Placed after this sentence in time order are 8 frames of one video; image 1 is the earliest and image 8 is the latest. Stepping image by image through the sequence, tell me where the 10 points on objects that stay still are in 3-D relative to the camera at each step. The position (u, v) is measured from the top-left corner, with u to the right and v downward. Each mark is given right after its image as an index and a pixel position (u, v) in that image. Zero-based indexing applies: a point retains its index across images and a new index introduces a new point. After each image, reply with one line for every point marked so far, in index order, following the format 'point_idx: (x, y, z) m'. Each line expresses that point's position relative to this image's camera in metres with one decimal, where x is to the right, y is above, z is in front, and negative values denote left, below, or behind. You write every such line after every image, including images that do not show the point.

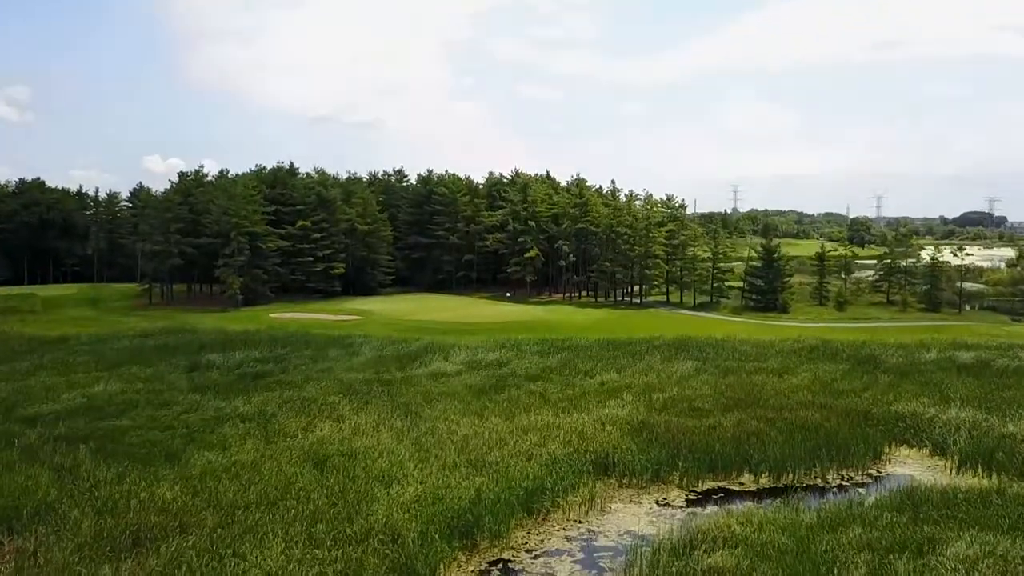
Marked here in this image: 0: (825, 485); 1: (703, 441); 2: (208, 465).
0: (+6.6, -4.1, +18.0) m
1: (+4.4, -3.5, +19.7) m
2: (-6.1, -3.6, +17.1) m
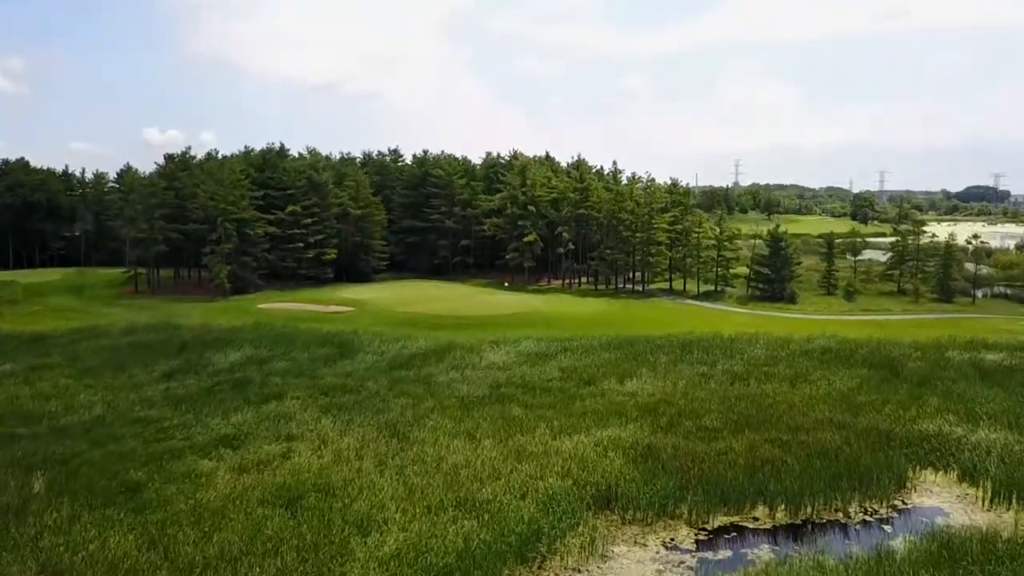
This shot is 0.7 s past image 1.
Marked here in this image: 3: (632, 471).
0: (+6.5, -4.5, +16.4) m
1: (+4.3, -3.8, +18.1) m
2: (-6.2, -4.0, +15.5) m
3: (+2.5, -3.8, +17.9) m
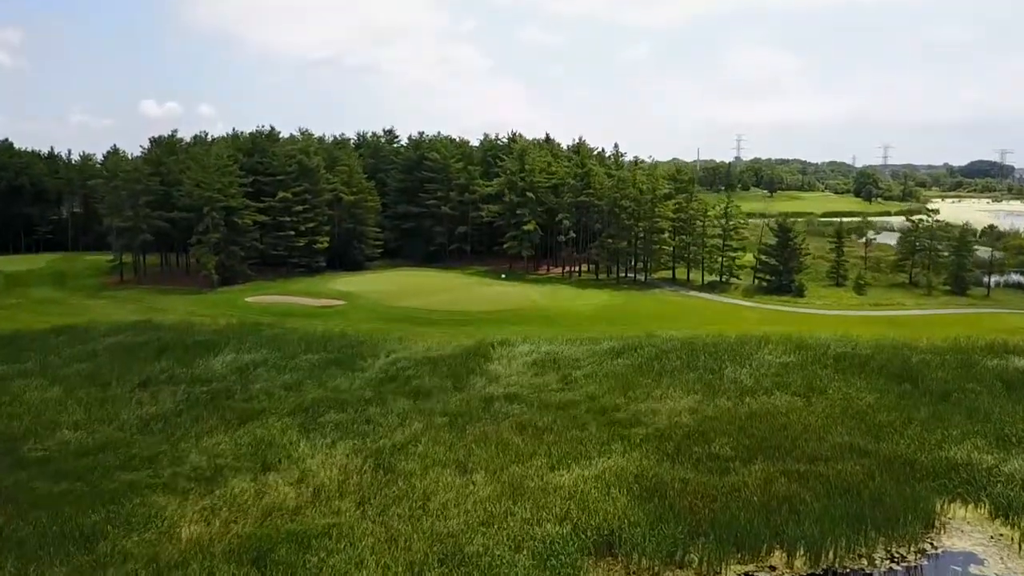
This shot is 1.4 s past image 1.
0: (+6.3, -5.0, +14.9) m
1: (+4.1, -4.3, +16.6) m
2: (-6.3, -4.5, +14.0) m
3: (+2.4, -4.3, +16.4) m
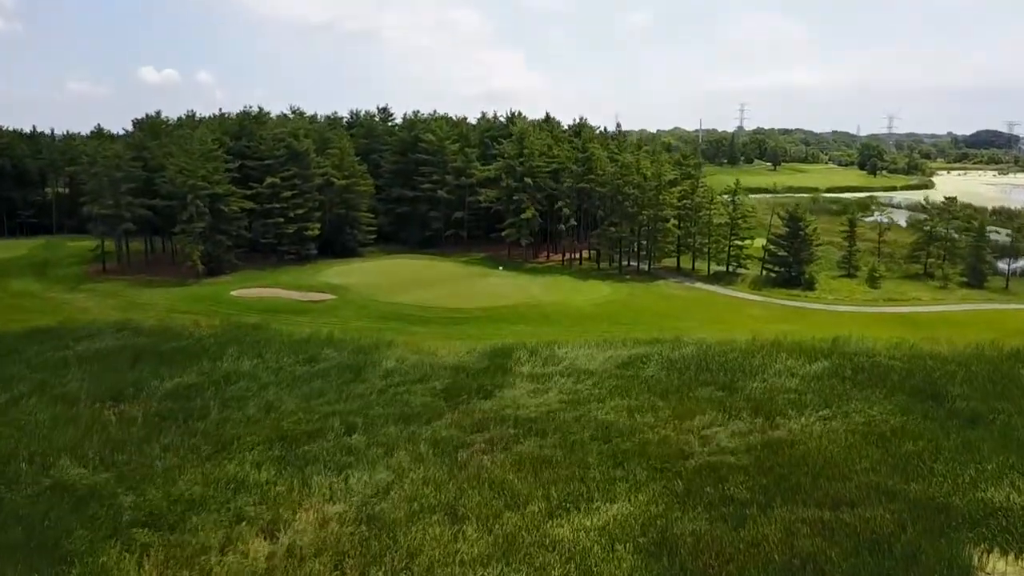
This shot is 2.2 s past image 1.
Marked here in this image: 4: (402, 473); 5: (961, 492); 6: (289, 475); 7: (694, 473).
0: (+6.2, -5.7, +13.3) m
1: (+4.0, -4.9, +14.9) m
2: (-6.4, -5.2, +12.3) m
3: (+2.3, -4.9, +14.7) m
4: (-2.4, -4.0, +18.8) m
5: (+9.4, -4.2, +17.9) m
6: (-4.9, -4.1, +18.7) m
7: (+4.0, -4.0, +18.8) m
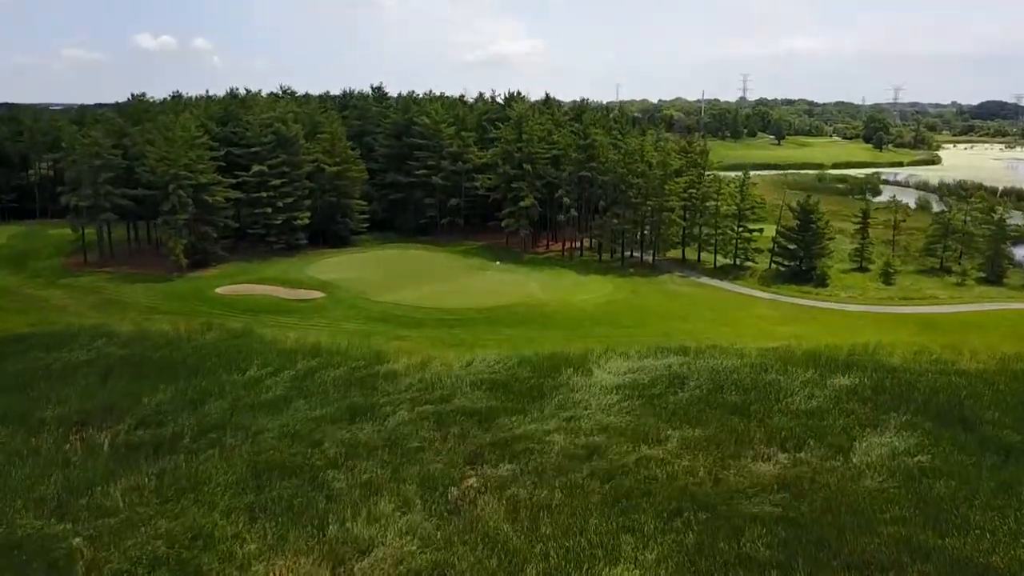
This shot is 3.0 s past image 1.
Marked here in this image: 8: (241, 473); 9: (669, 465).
0: (+6.1, -6.5, +11.7) m
1: (+3.9, -5.7, +13.3) m
2: (-6.5, -6.1, +10.7) m
3: (+2.2, -5.7, +13.0) m
4: (-2.5, -4.7, +17.1) m
5: (+9.3, -4.9, +16.3) m
6: (-5.0, -4.7, +17.0) m
7: (+3.9, -4.7, +17.1) m
8: (-6.2, -4.2, +19.6) m
9: (+3.6, -4.1, +19.9) m
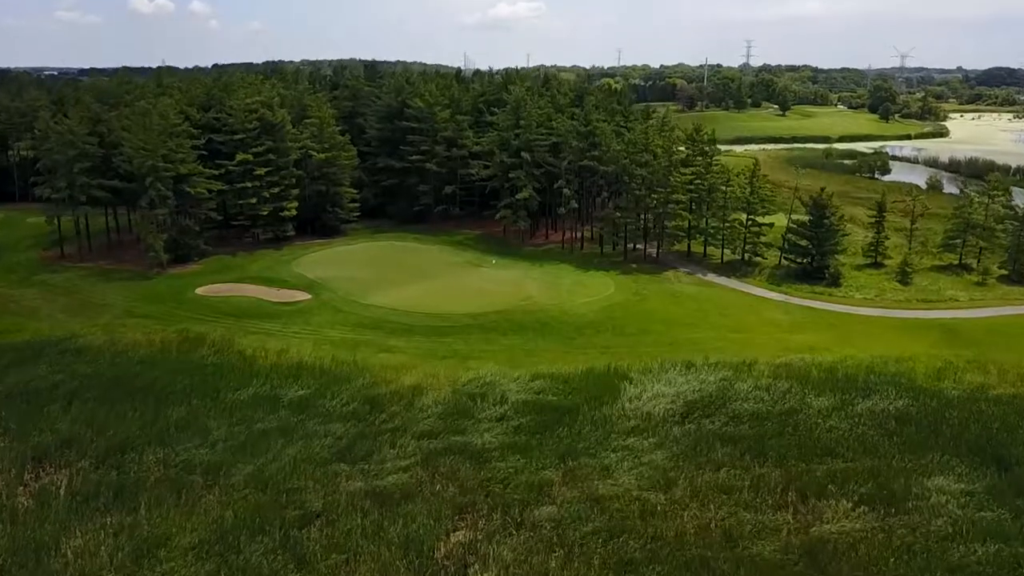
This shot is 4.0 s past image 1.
0: (+6.0, -7.7, +9.9) m
1: (+3.8, -6.8, +11.5) m
2: (-6.7, -7.3, +8.9) m
3: (+2.0, -6.8, +11.3) m
4: (-2.7, -5.6, +15.3) m
5: (+9.2, -5.9, +14.5) m
6: (-5.1, -5.6, +15.2) m
7: (+3.8, -5.6, +15.3) m
8: (-6.4, -5.0, +17.8) m
9: (+3.5, -4.9, +18.1) m
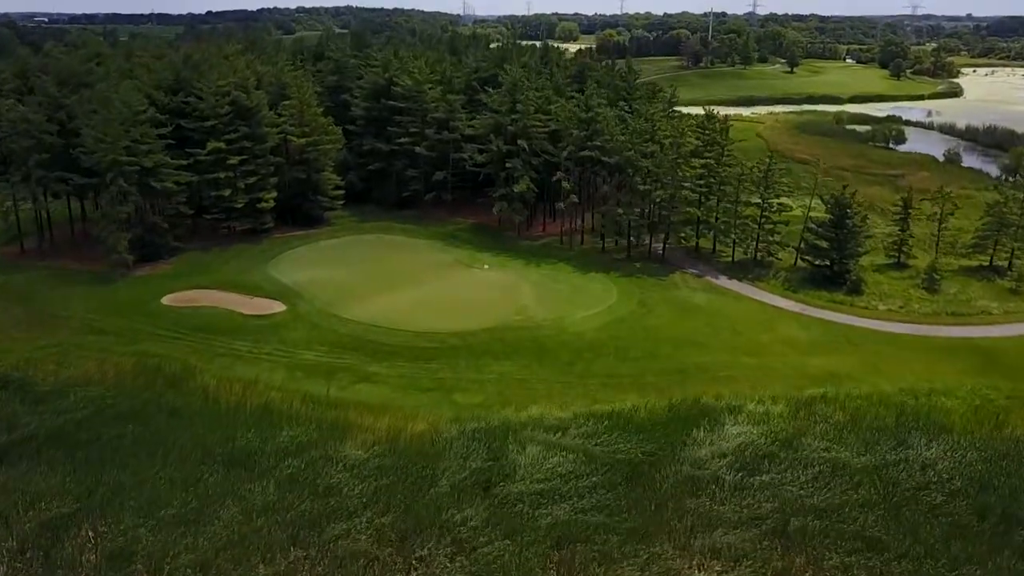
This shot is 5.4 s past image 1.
0: (+5.7, -9.7, +7.5) m
1: (+3.5, -8.7, +9.0) m
2: (-7.0, -9.3, +6.5) m
3: (+1.8, -8.7, +8.7) m
4: (-2.9, -7.2, +12.7) m
5: (+8.9, -7.6, +11.9) m
6: (-5.4, -7.3, +12.6) m
7: (+3.5, -7.3, +12.7) m
8: (-6.6, -6.5, +15.1) m
9: (+3.2, -6.4, +15.4) m
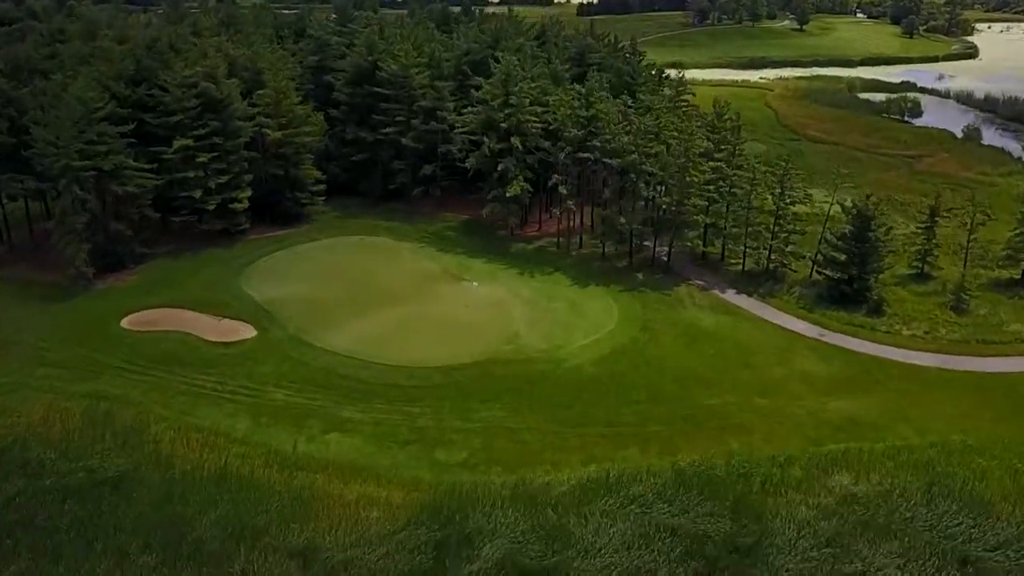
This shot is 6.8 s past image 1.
0: (+5.3, -12.0, +5.3) m
1: (+3.1, -10.9, +6.7) m
2: (-7.3, -11.7, +4.2) m
3: (+1.4, -11.0, +6.5) m
4: (-3.3, -9.3, +10.4) m
5: (+8.5, -9.7, +9.5) m
6: (-5.8, -9.3, +10.2) m
7: (+3.1, -9.3, +10.3) m
8: (-7.0, -8.3, +12.7) m
9: (+2.9, -8.3, +13.0) m
